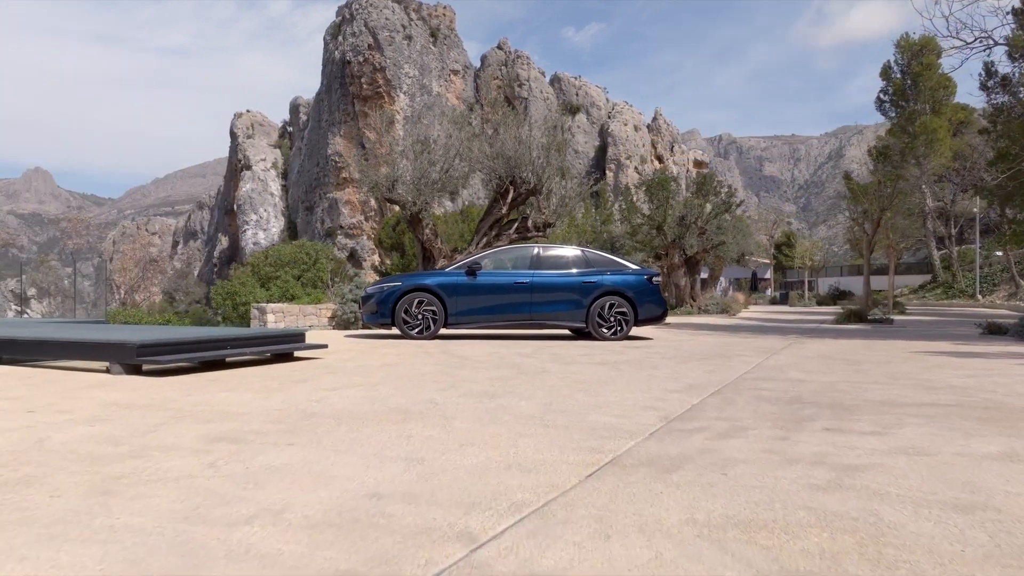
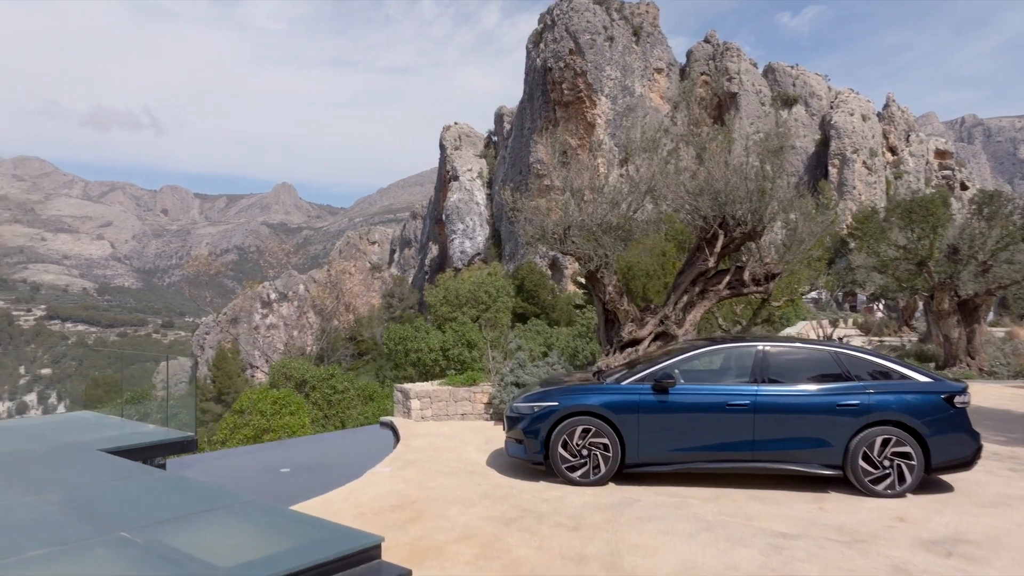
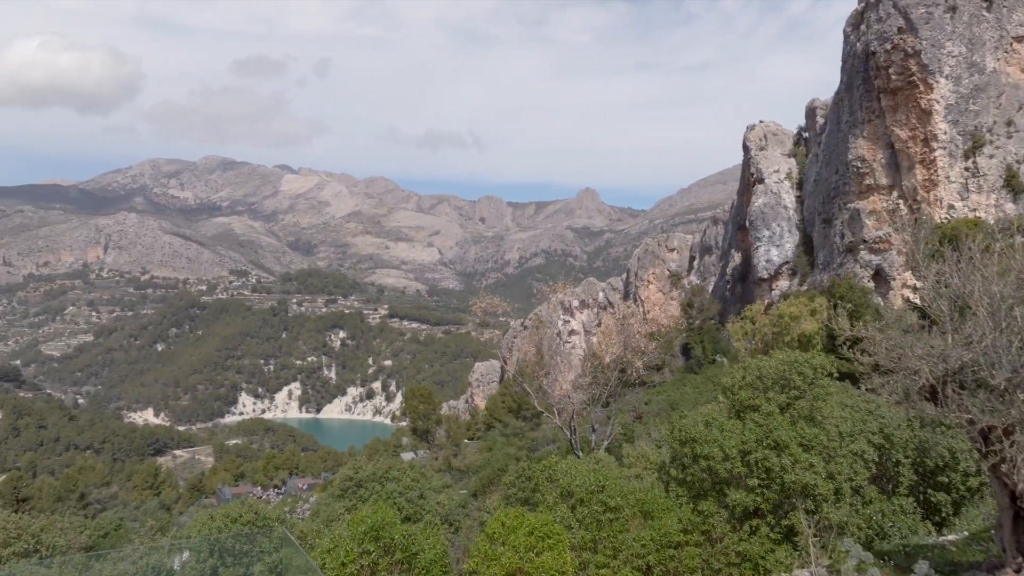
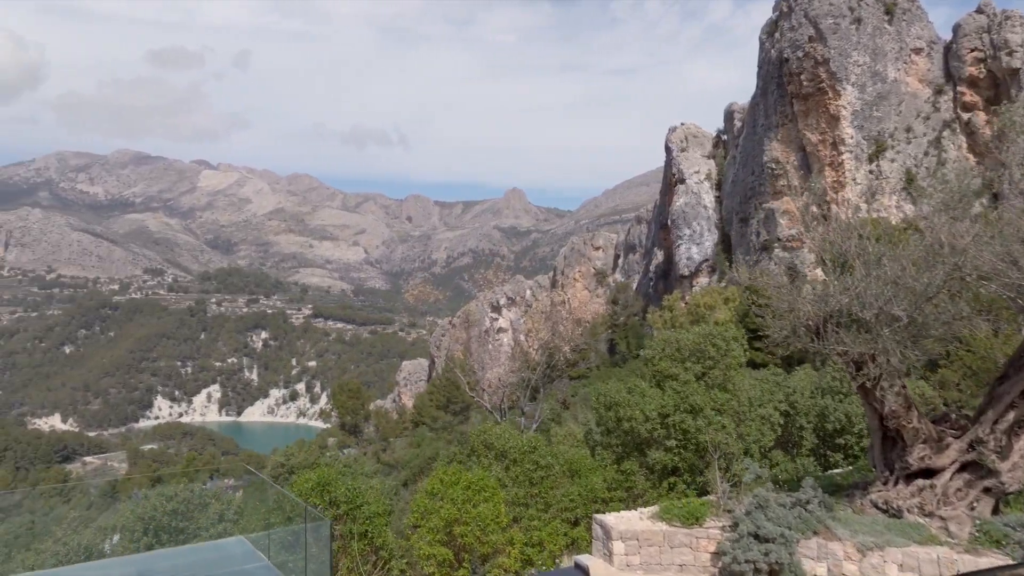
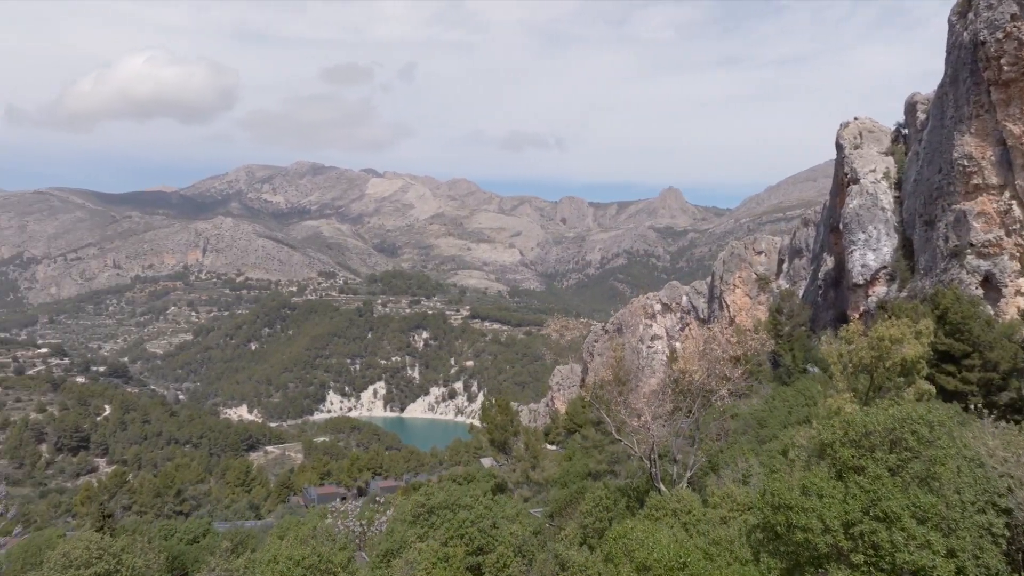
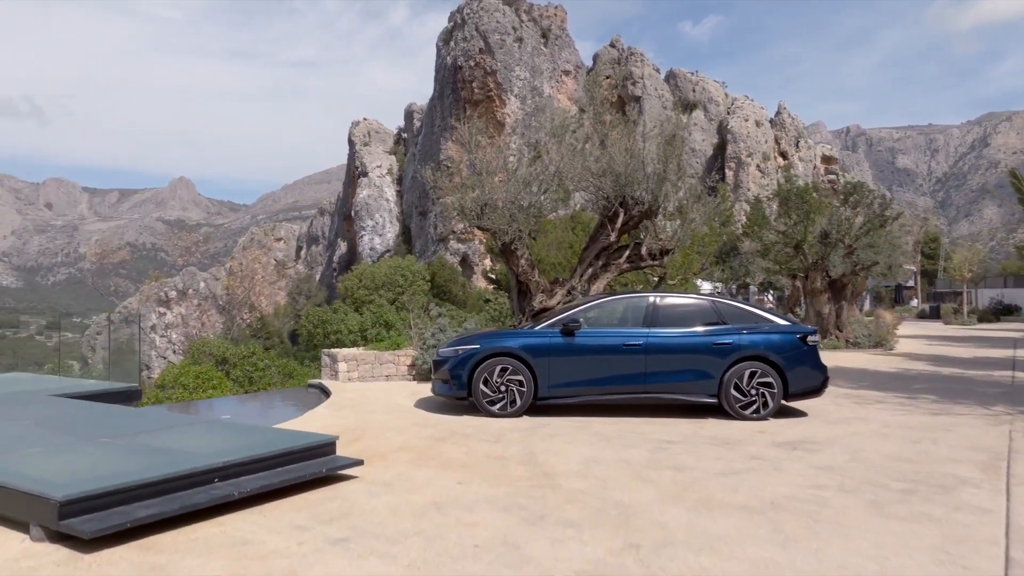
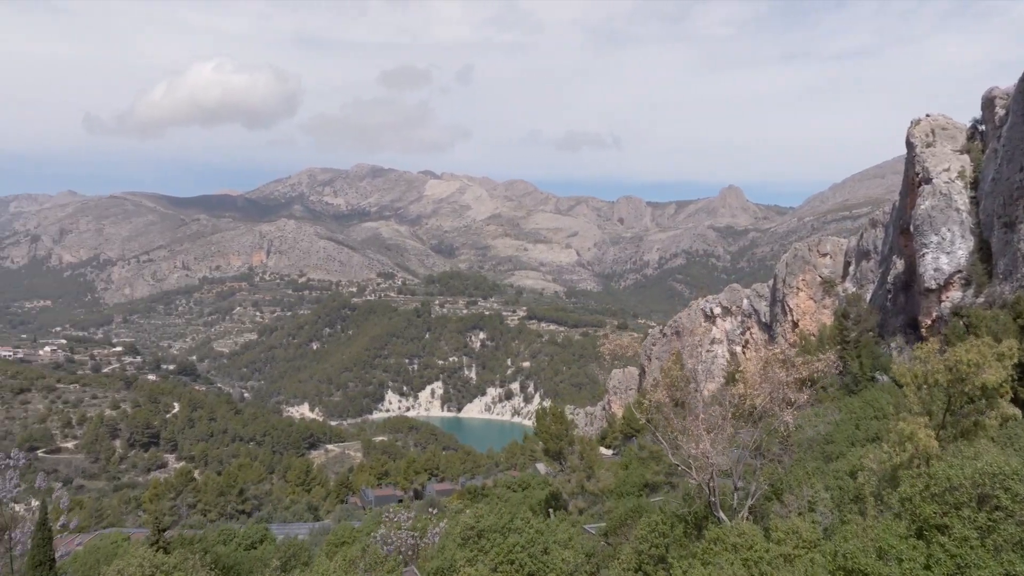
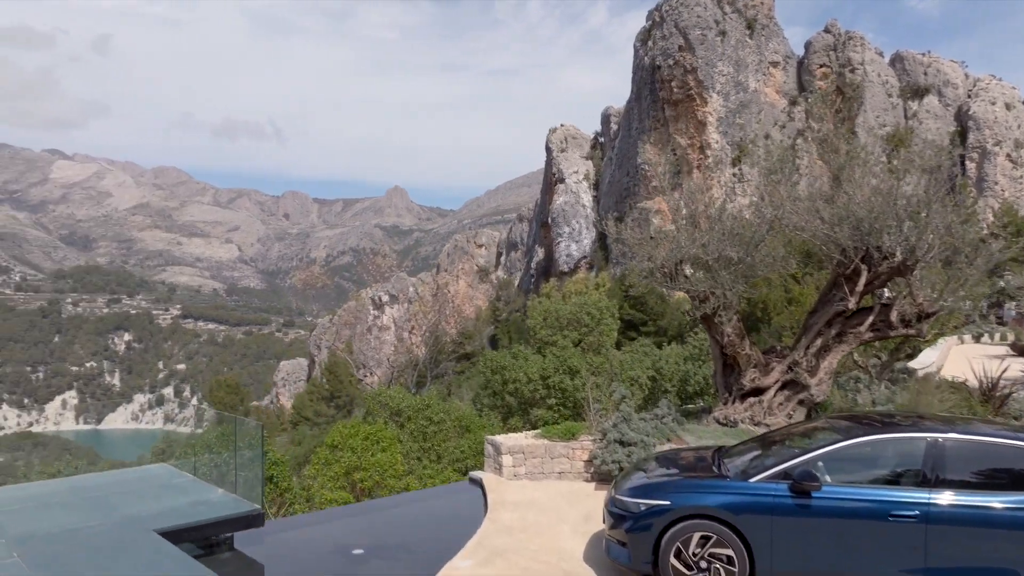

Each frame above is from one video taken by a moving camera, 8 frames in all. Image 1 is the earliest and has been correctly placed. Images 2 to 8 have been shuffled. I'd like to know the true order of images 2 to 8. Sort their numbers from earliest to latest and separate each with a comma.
6, 2, 8, 4, 3, 5, 7
